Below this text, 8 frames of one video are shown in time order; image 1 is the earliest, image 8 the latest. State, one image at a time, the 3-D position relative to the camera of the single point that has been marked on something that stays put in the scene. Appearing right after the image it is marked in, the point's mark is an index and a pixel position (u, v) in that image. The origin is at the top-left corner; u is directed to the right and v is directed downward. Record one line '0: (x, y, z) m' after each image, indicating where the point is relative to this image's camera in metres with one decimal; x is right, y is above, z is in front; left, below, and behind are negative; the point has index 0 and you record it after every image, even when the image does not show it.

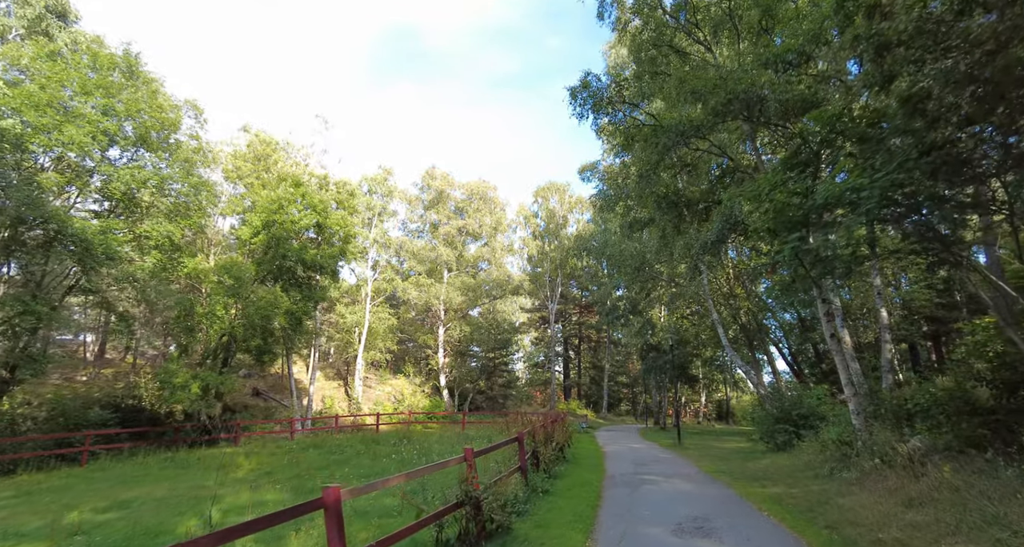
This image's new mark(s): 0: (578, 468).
0: (+1.7, -5.4, +13.7) m
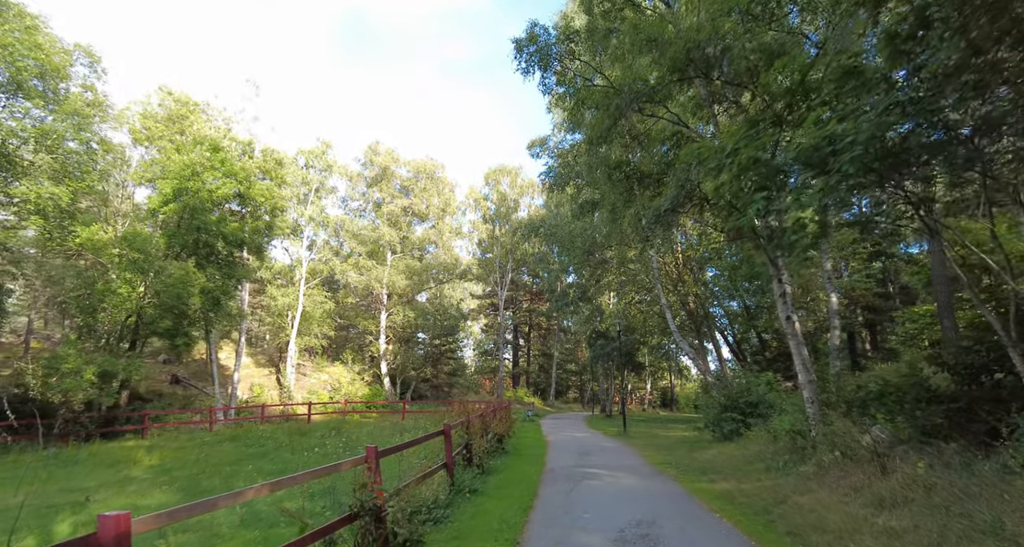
0: (0.0, -4.8, +12.6) m
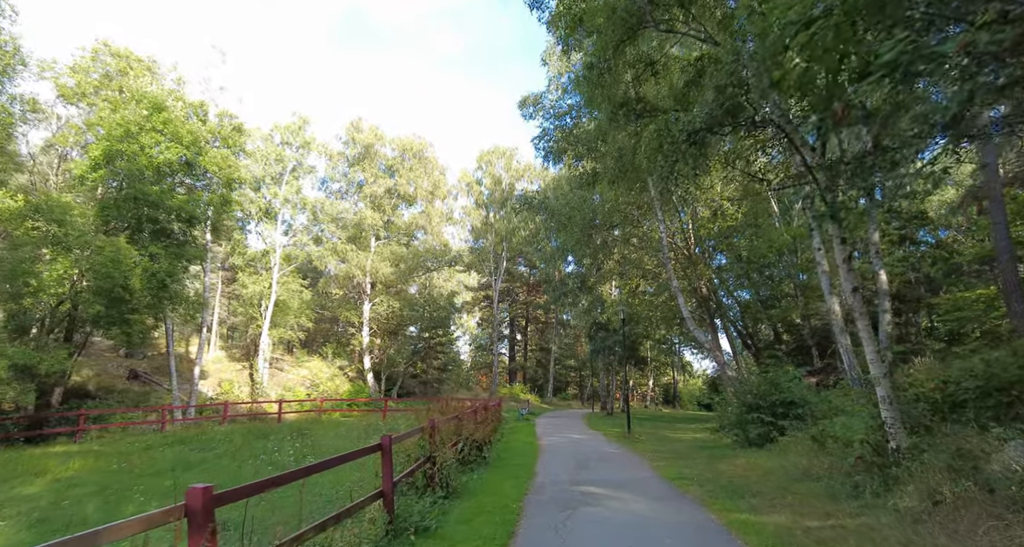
0: (-0.4, -4.2, +10.1) m
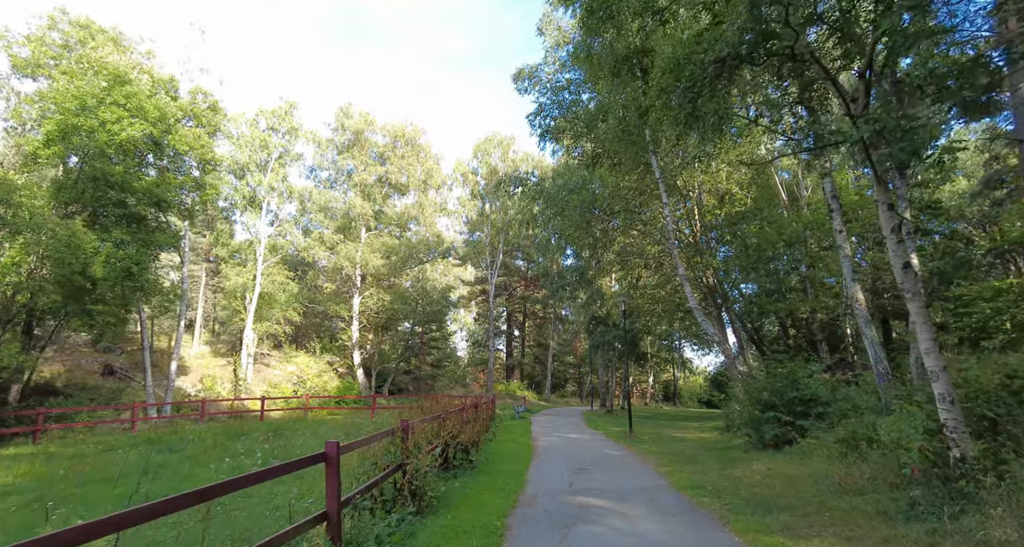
0: (-0.6, -3.8, +8.9) m
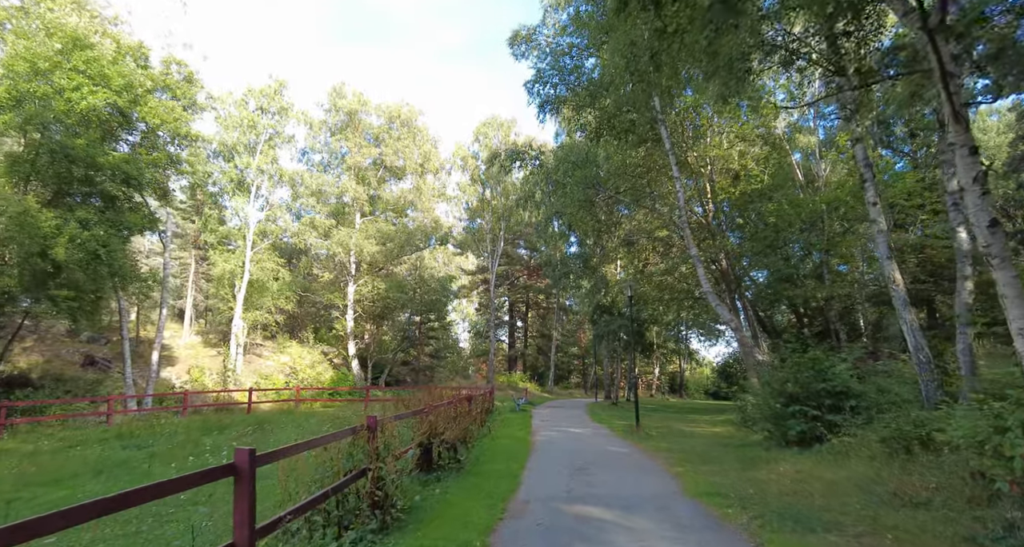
0: (-0.8, -3.4, +7.7) m
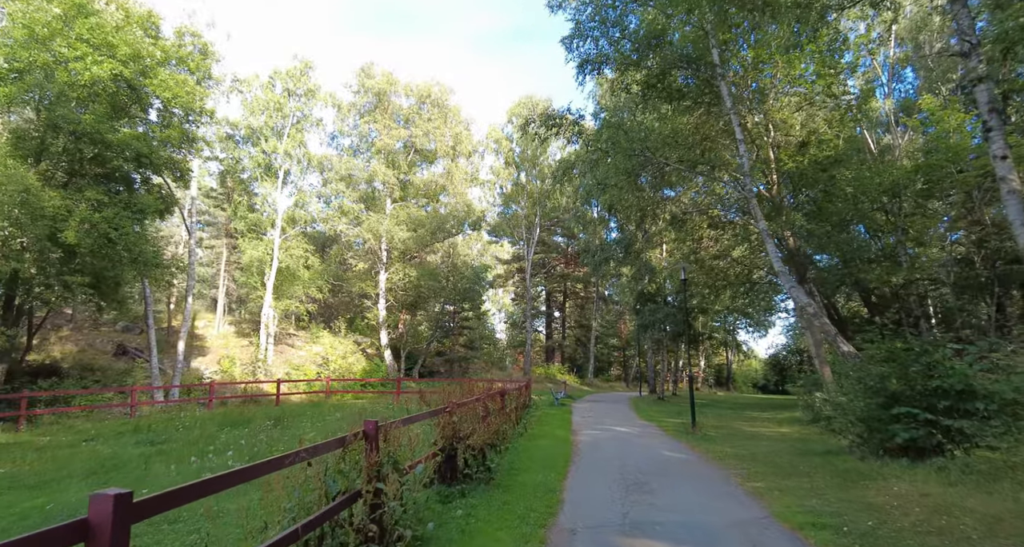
0: (-0.3, -3.0, +6.1) m
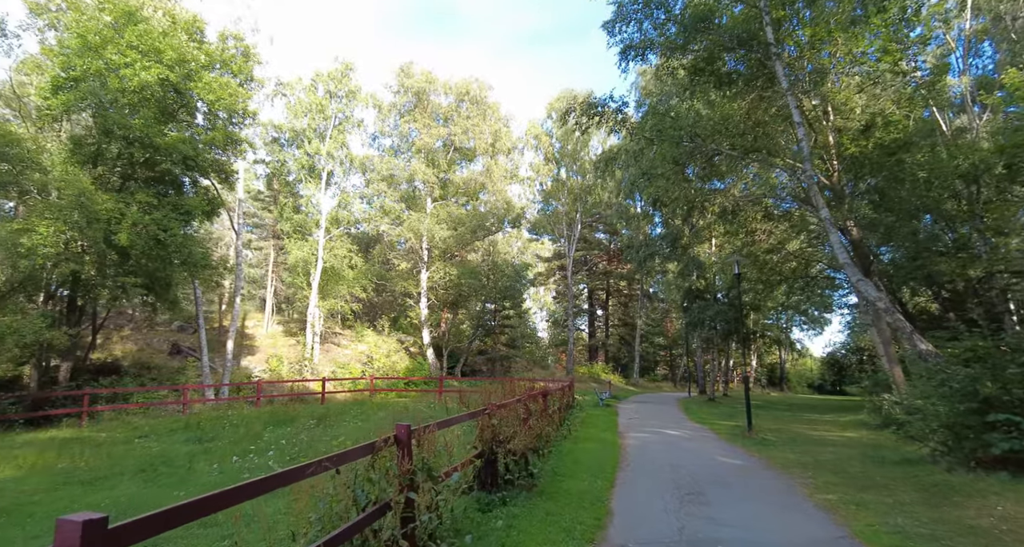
0: (+0.2, -2.9, +5.6) m
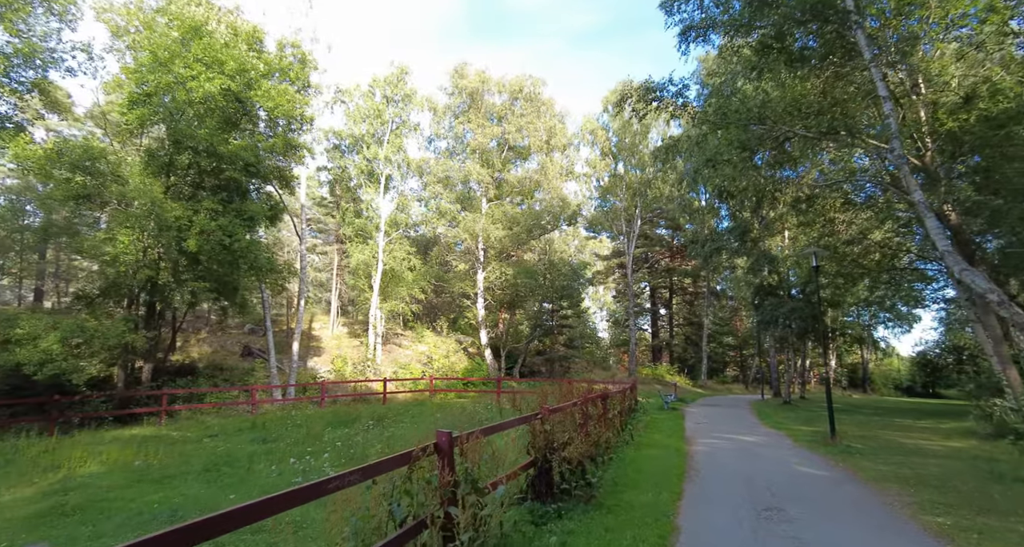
0: (+0.8, -2.8, +5.1) m
